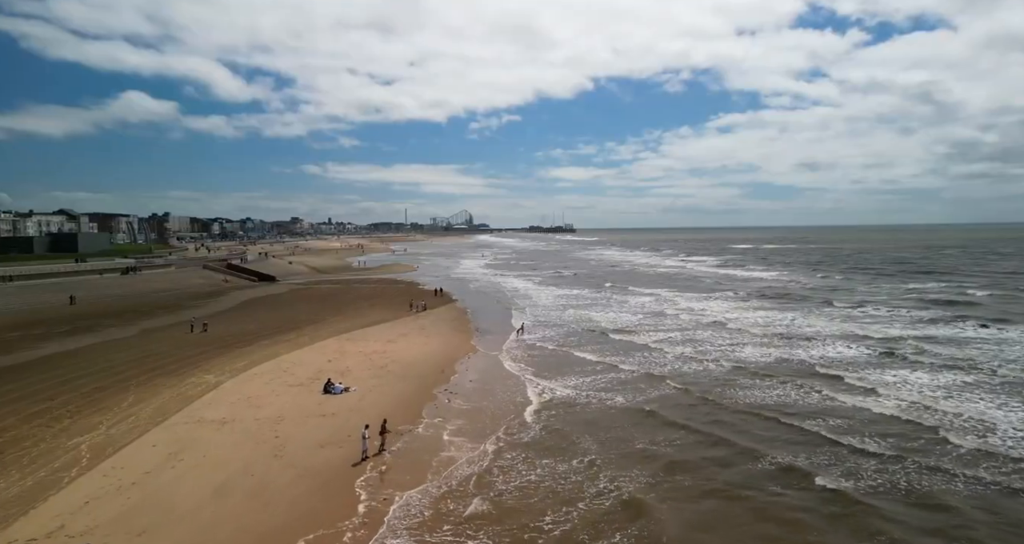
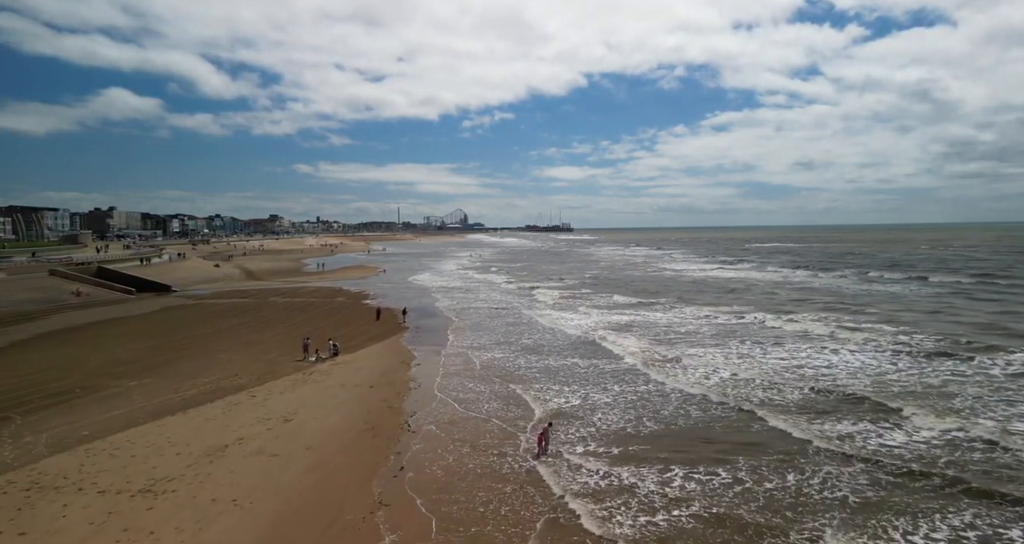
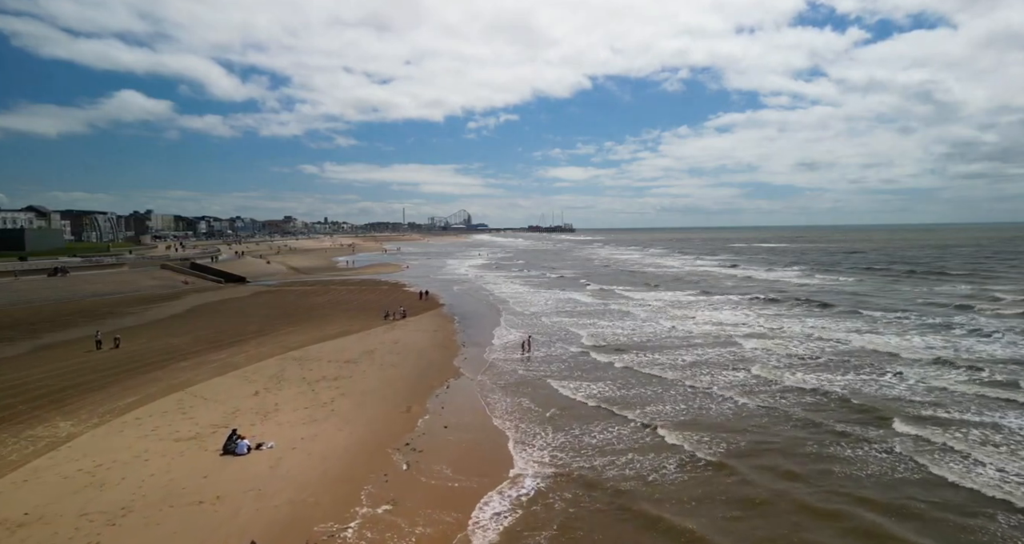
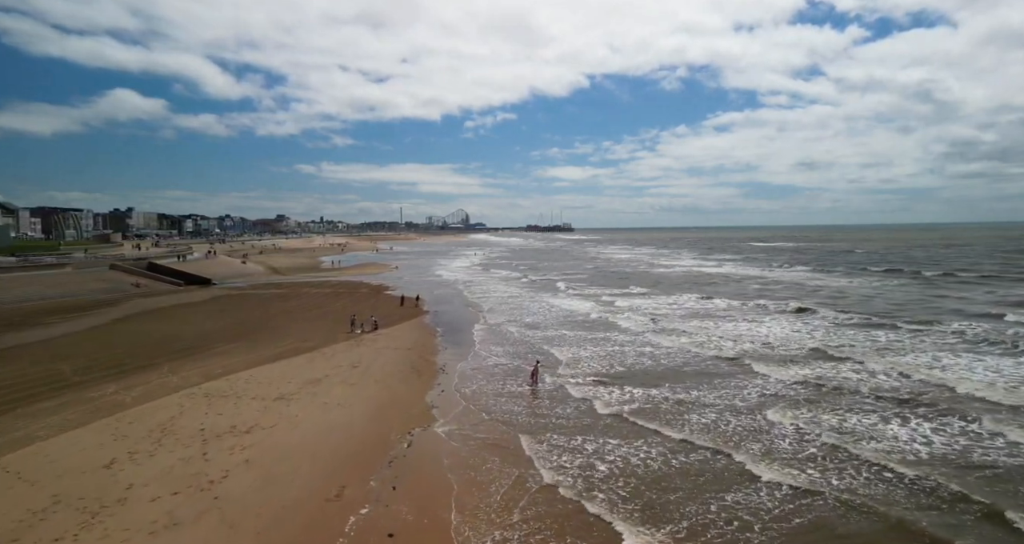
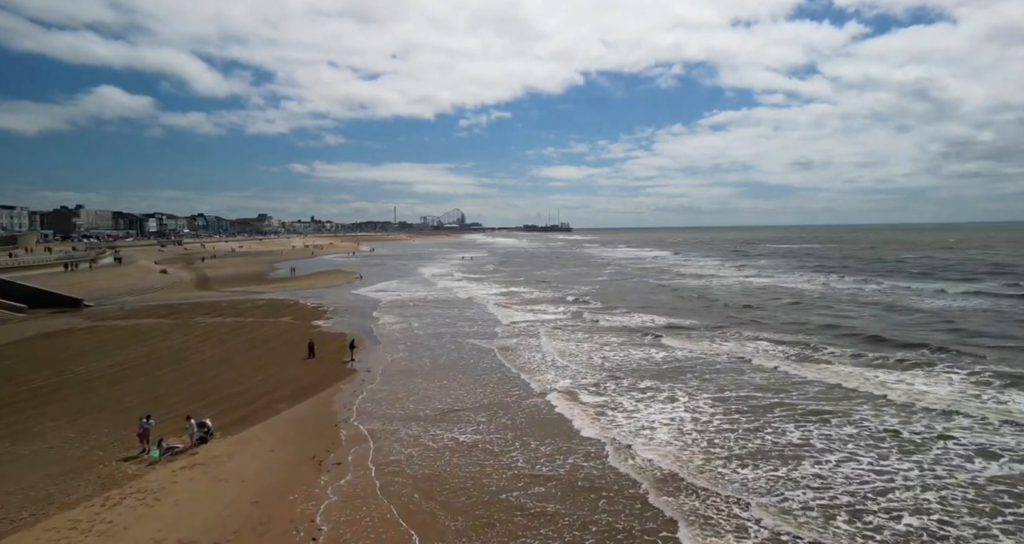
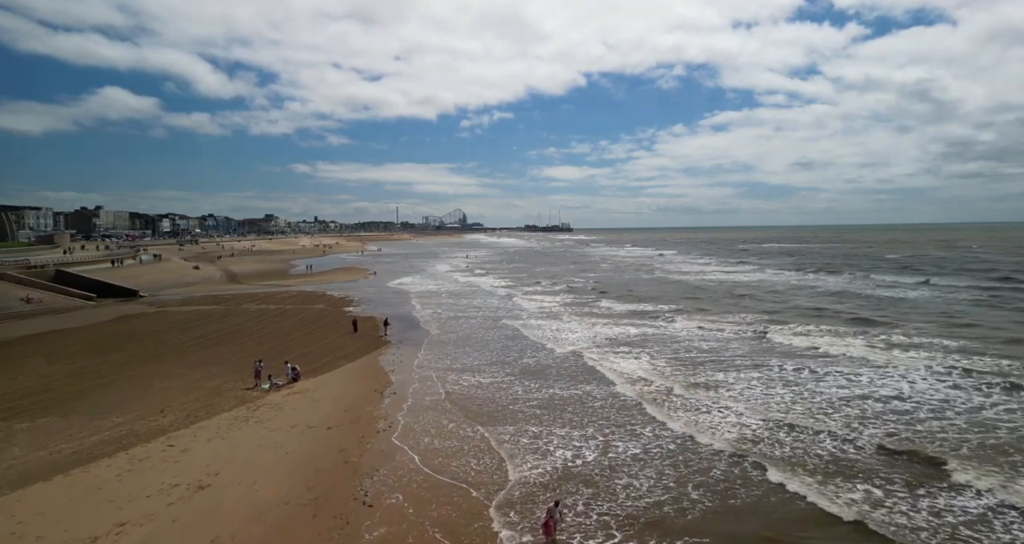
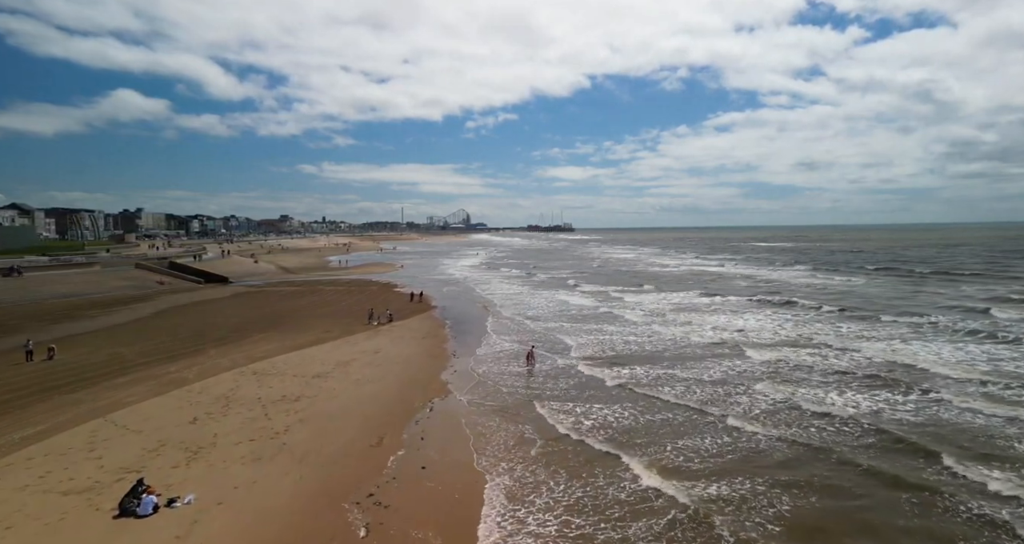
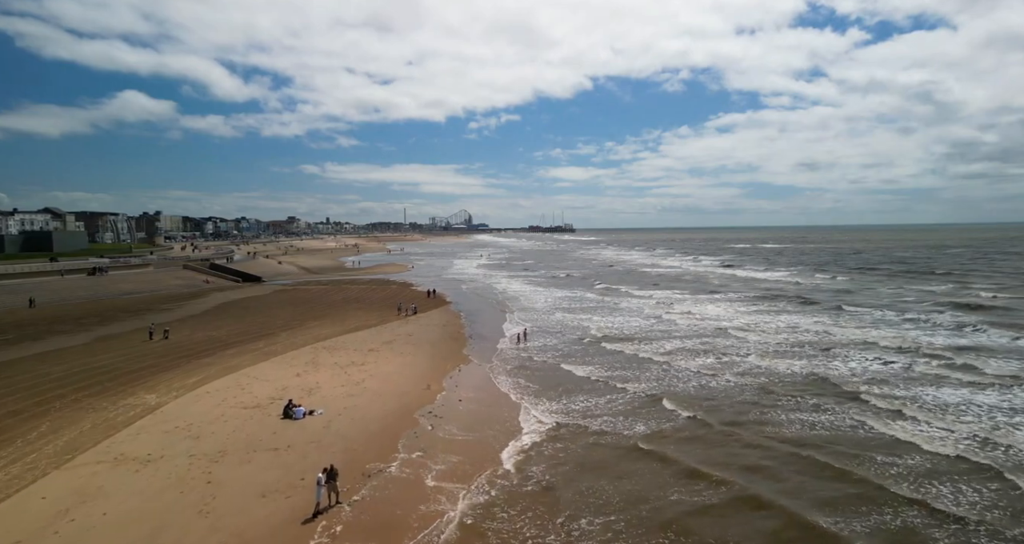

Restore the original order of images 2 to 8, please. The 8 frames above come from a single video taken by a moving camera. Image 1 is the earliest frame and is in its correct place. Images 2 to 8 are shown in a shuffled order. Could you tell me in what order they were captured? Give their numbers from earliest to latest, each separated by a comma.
8, 3, 7, 4, 2, 6, 5
